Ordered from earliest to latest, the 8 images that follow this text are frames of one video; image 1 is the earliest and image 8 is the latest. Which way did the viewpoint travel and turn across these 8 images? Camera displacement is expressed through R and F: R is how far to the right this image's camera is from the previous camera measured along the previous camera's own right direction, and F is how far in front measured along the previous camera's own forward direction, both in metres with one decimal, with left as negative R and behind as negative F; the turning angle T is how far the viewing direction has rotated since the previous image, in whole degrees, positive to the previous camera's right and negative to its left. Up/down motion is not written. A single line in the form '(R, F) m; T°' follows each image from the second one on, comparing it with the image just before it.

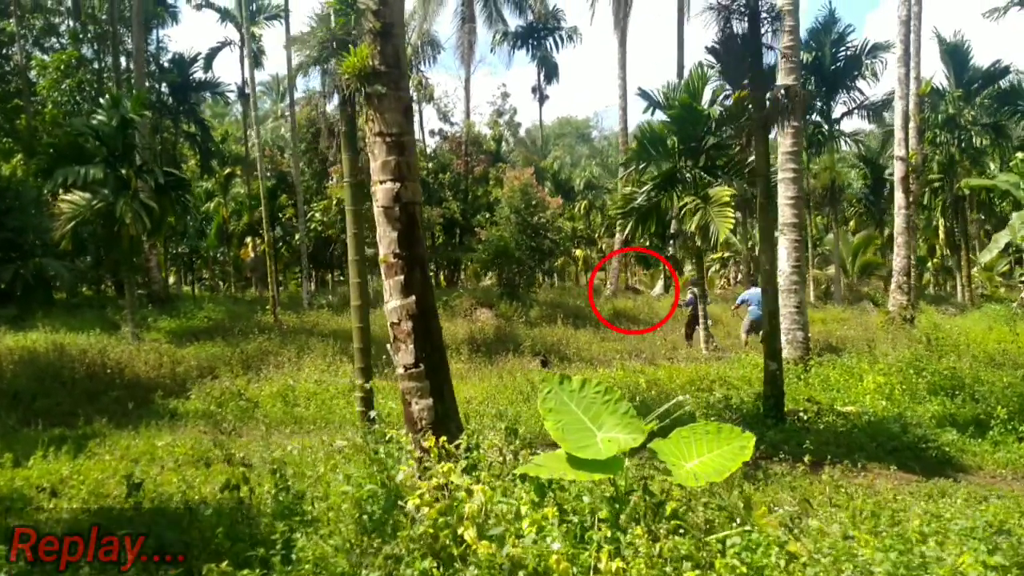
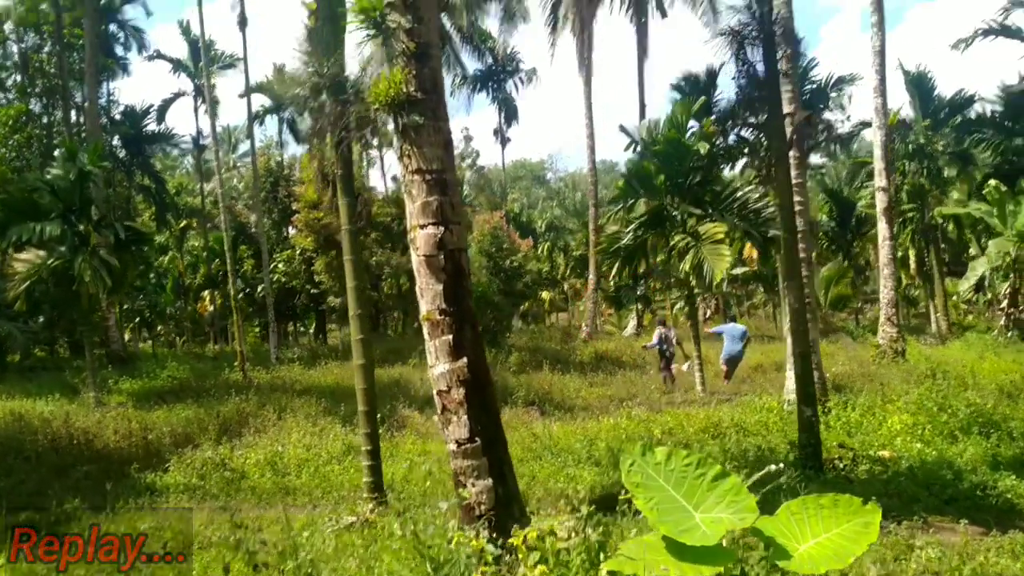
(-0.5, +0.7) m; +3°
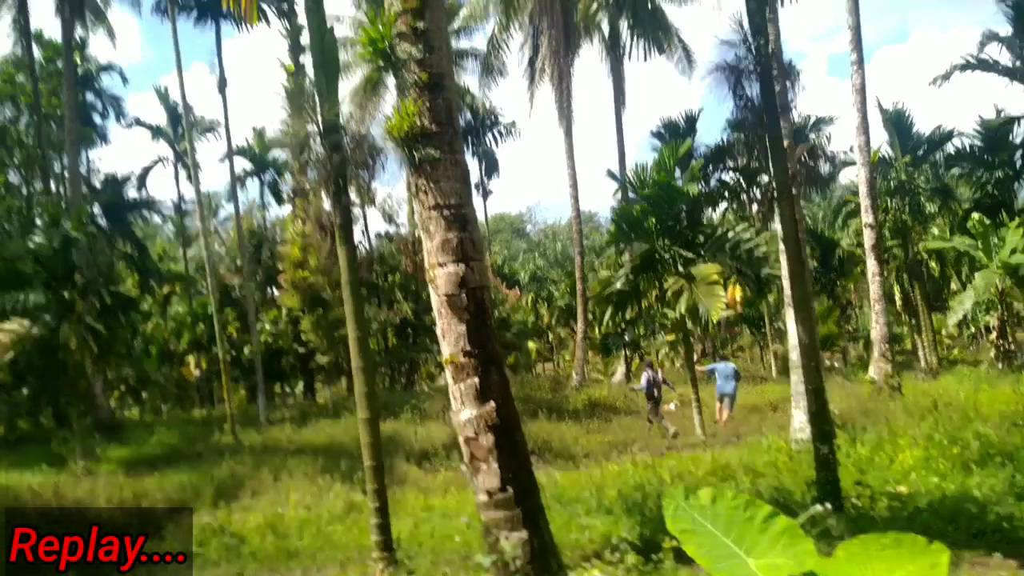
(-0.2, +0.2) m; +1°
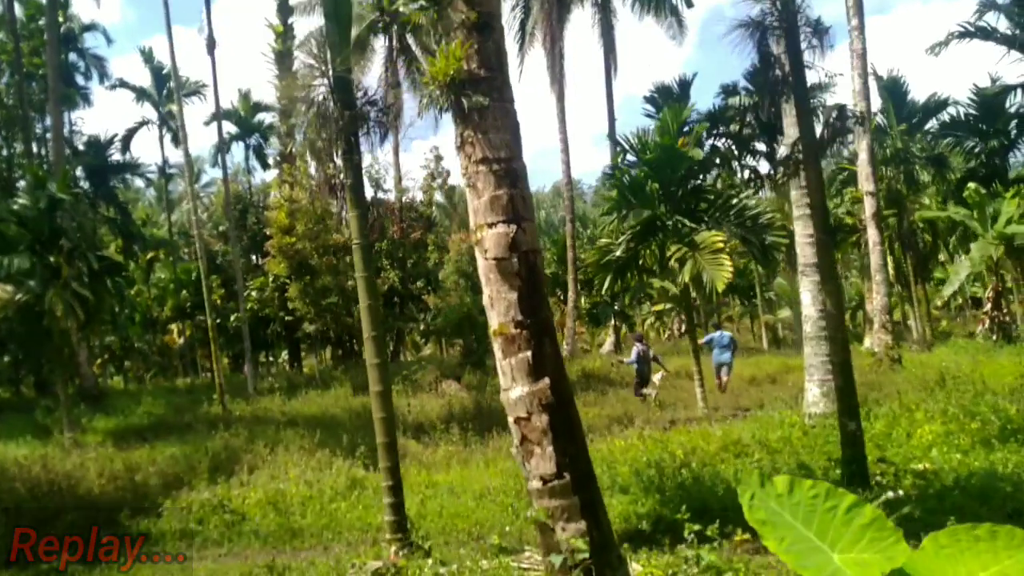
(-0.3, +0.4) m; +1°
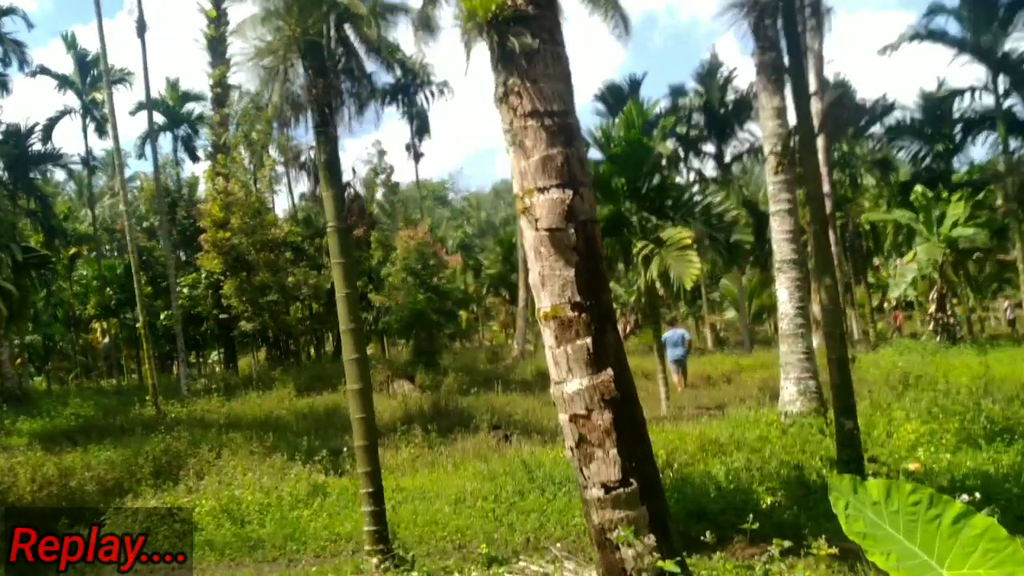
(-0.4, +0.5) m; +4°
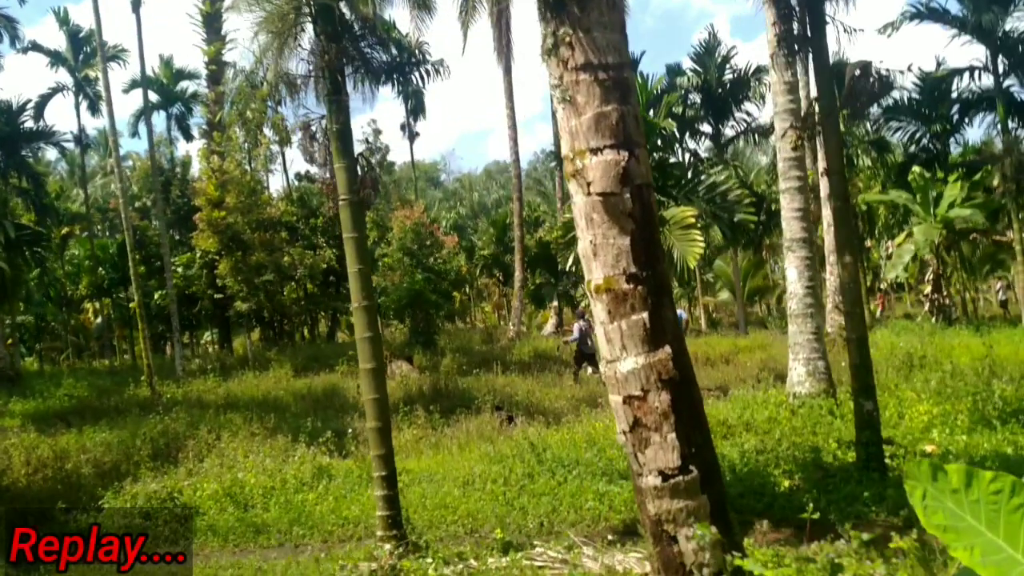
(-0.2, +0.2) m; +1°
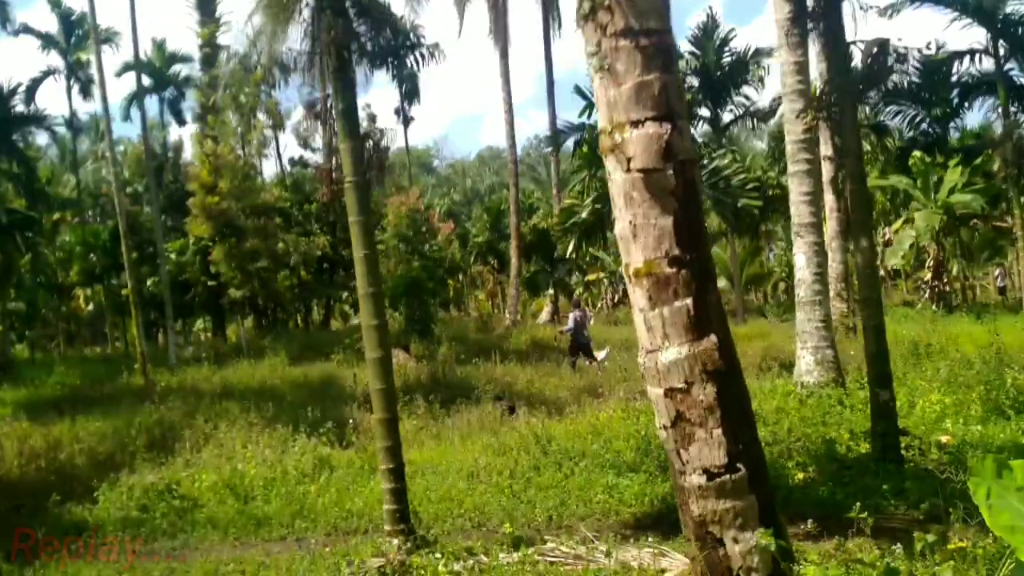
(-0.1, +0.2) m; 0°
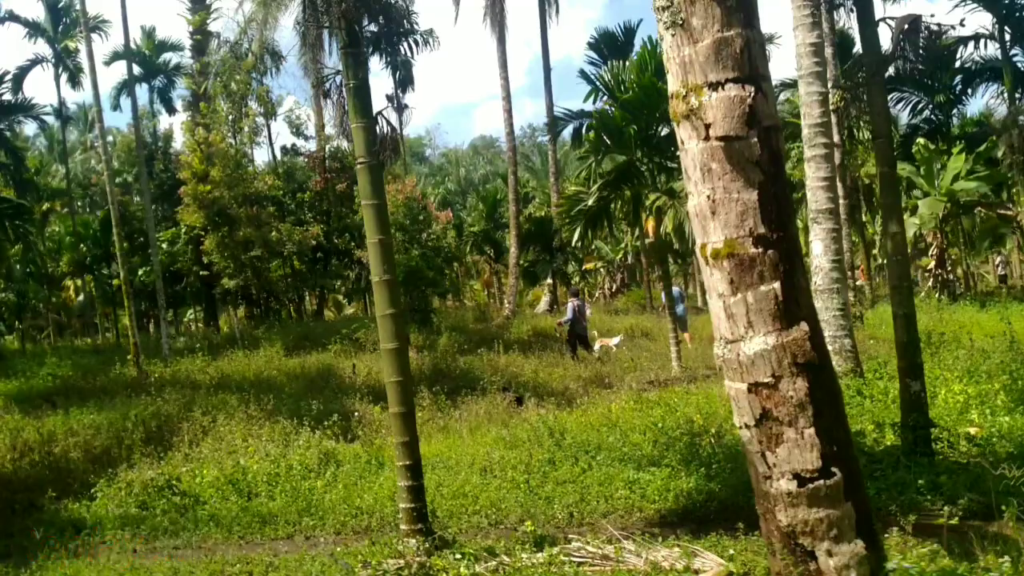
(-0.2, +0.3) m; +1°
